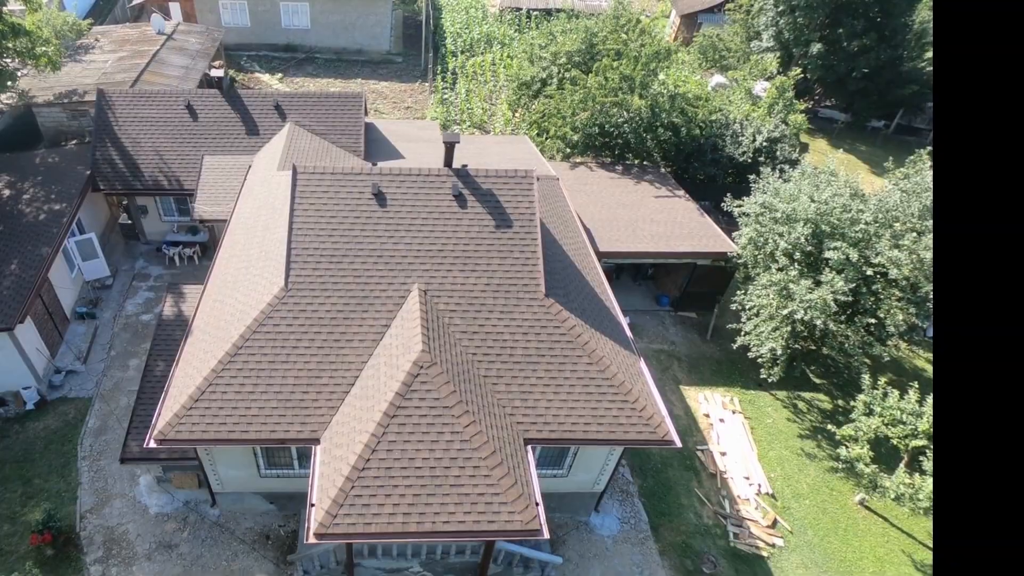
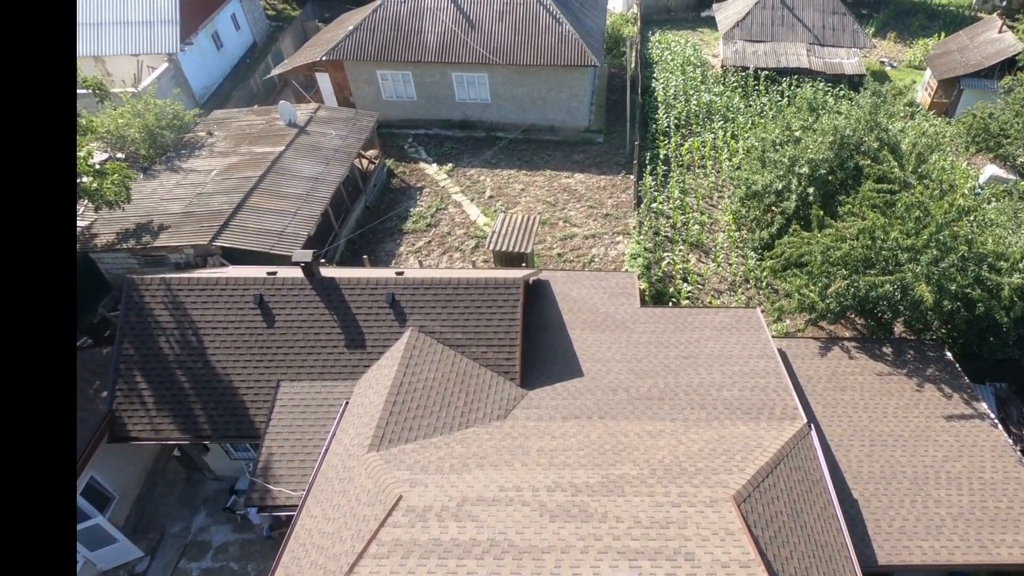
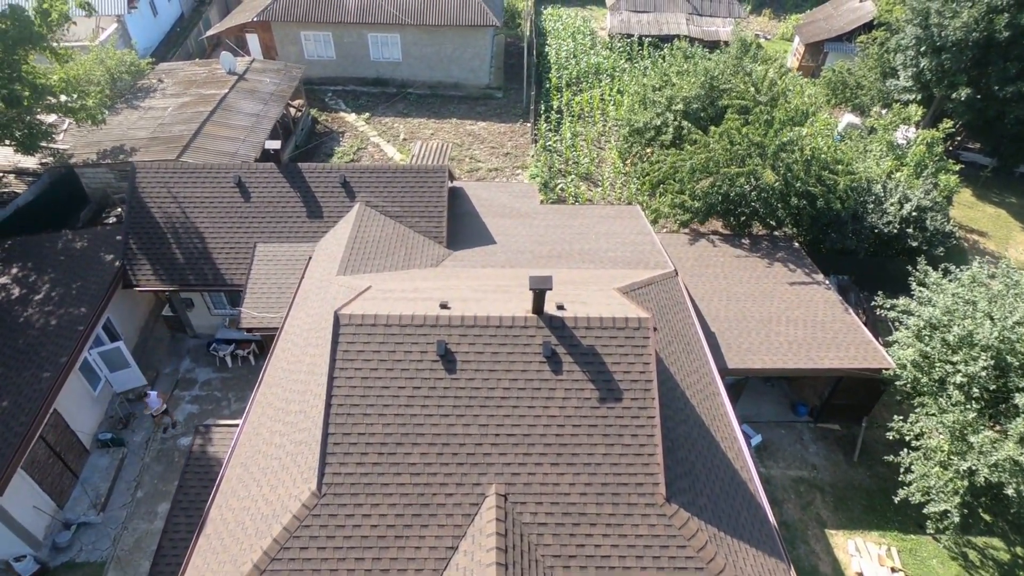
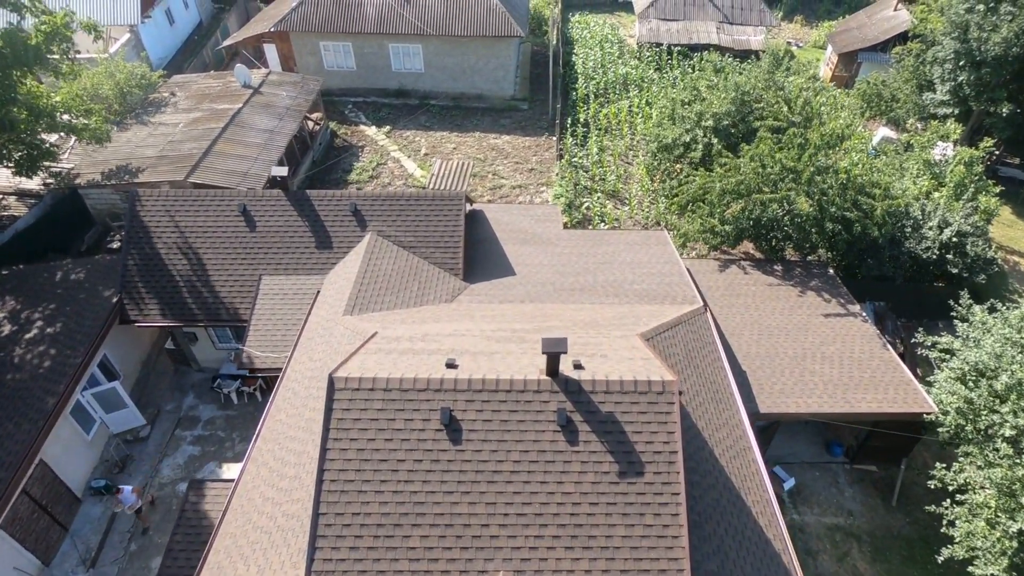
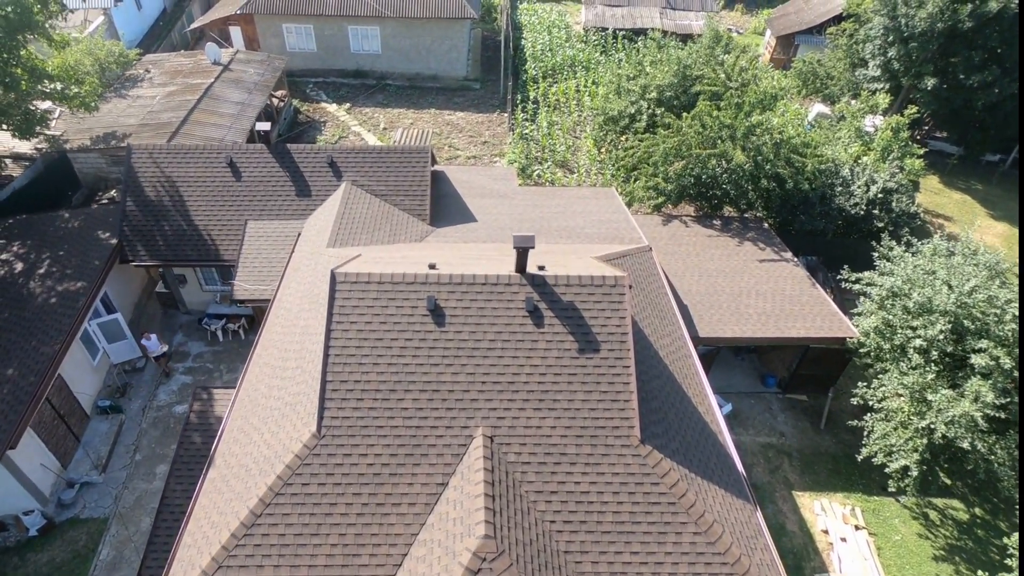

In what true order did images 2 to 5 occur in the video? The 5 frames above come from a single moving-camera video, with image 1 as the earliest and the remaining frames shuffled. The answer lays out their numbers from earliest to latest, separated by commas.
5, 3, 4, 2
